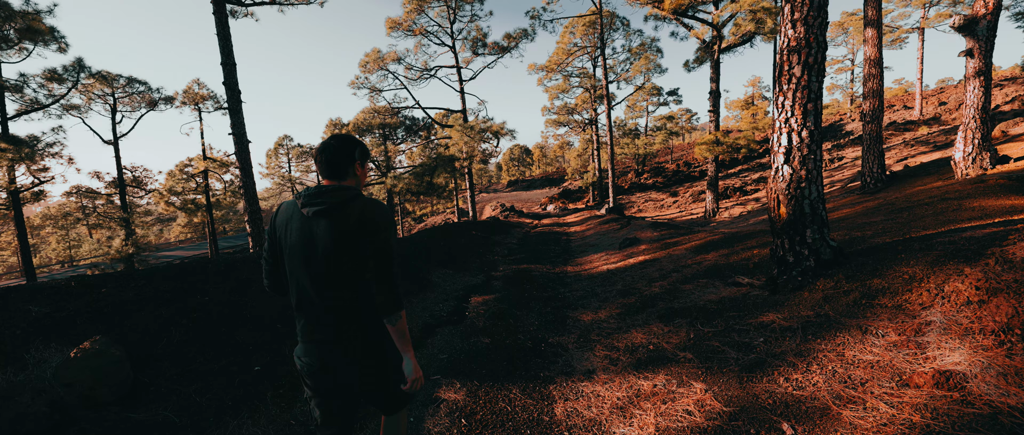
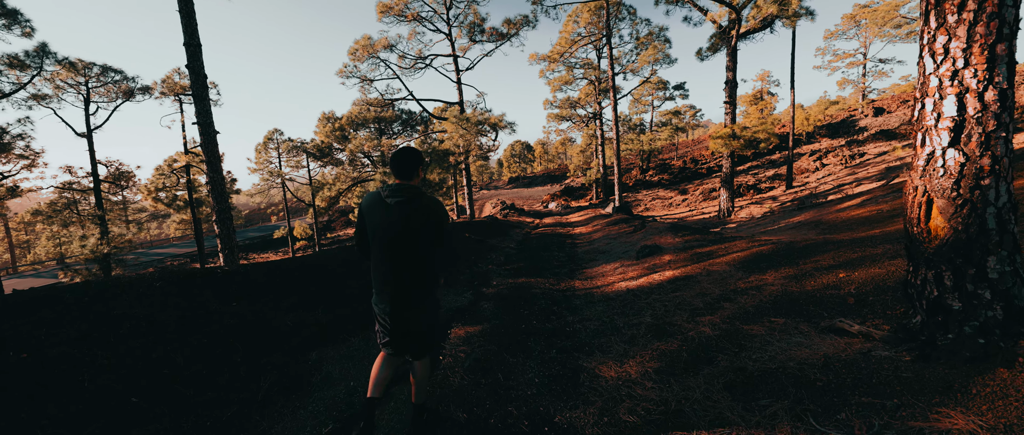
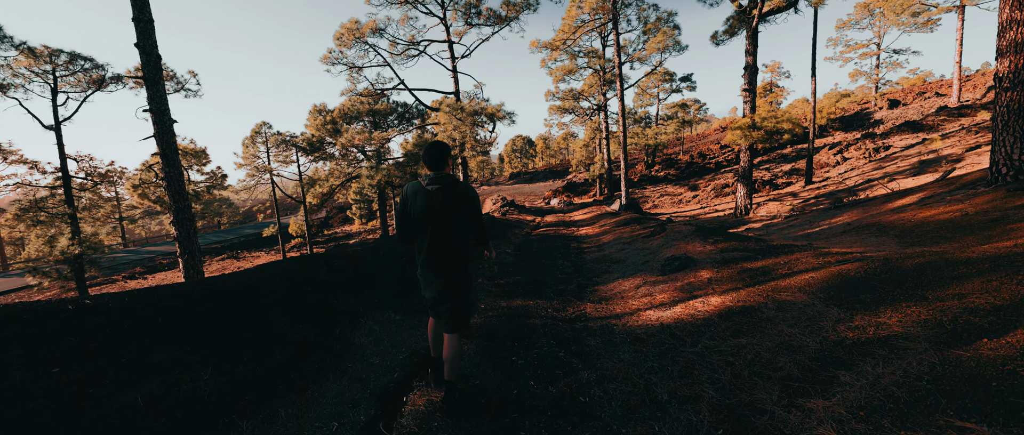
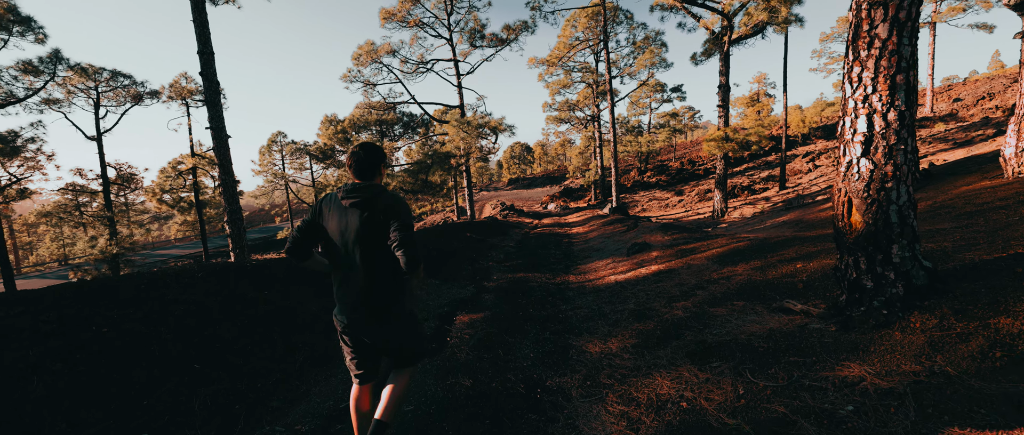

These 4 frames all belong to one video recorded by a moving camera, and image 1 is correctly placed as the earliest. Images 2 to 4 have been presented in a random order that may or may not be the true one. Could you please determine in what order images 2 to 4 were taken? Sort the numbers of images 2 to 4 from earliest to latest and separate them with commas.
4, 2, 3
